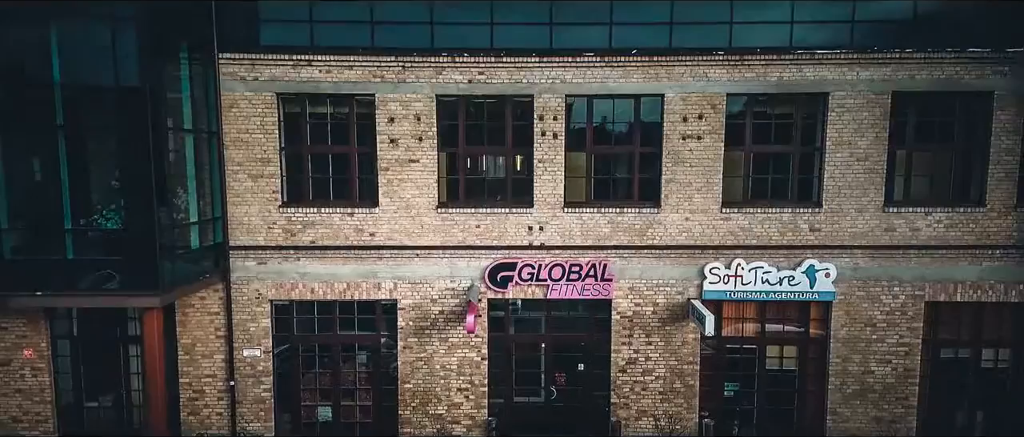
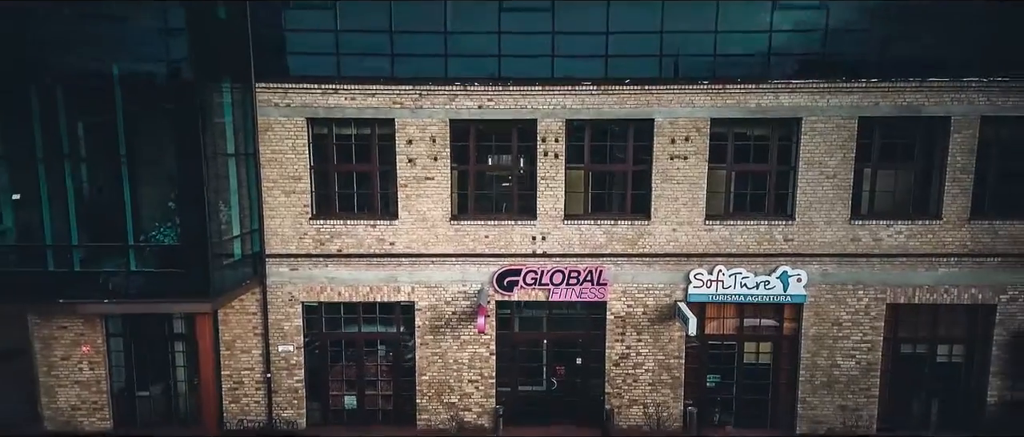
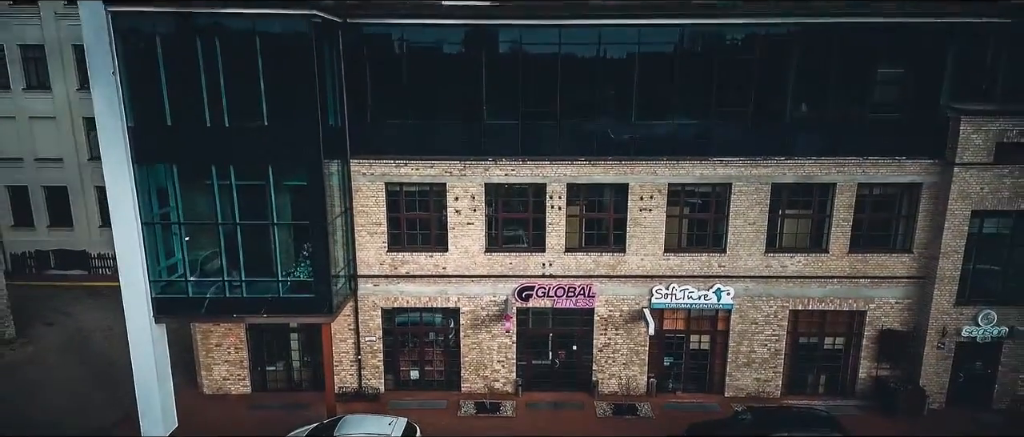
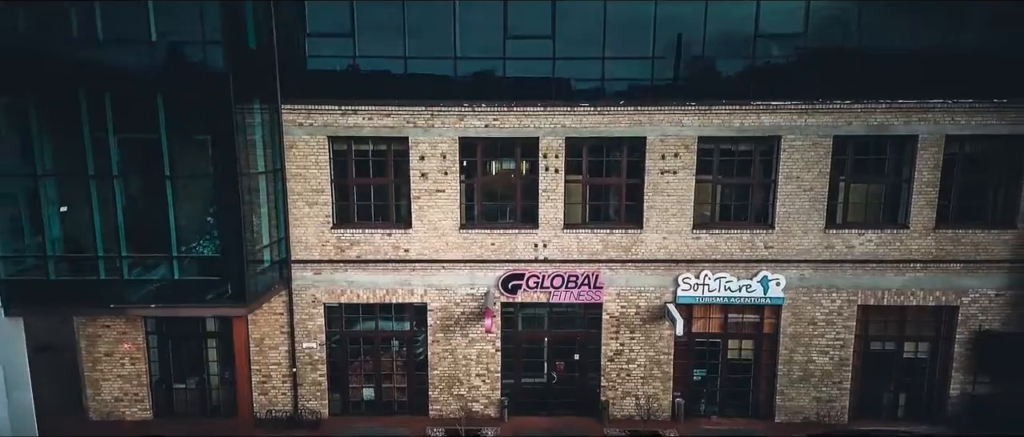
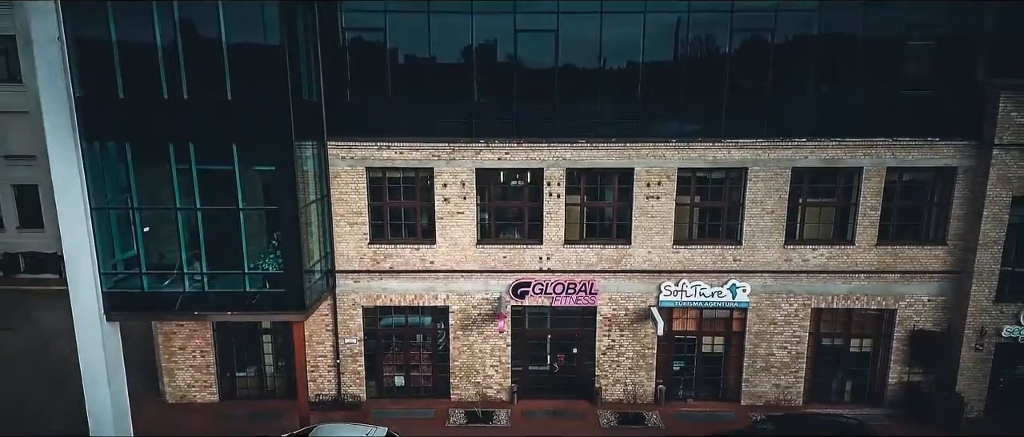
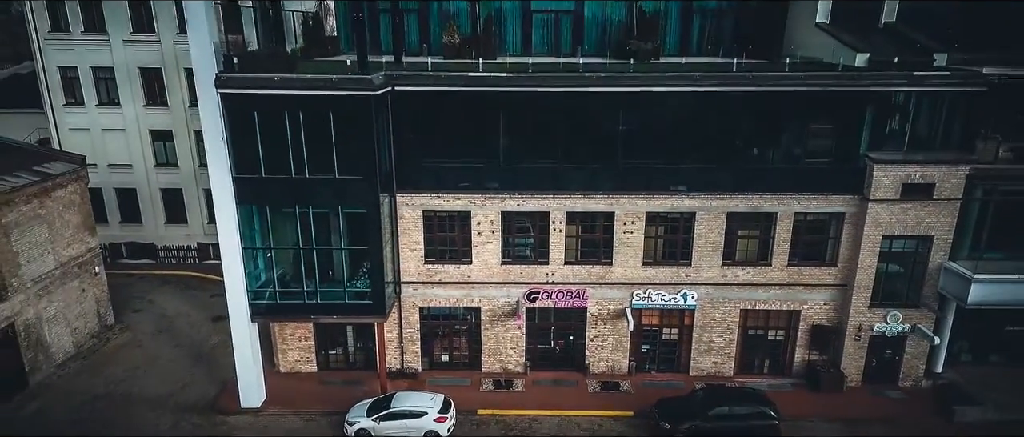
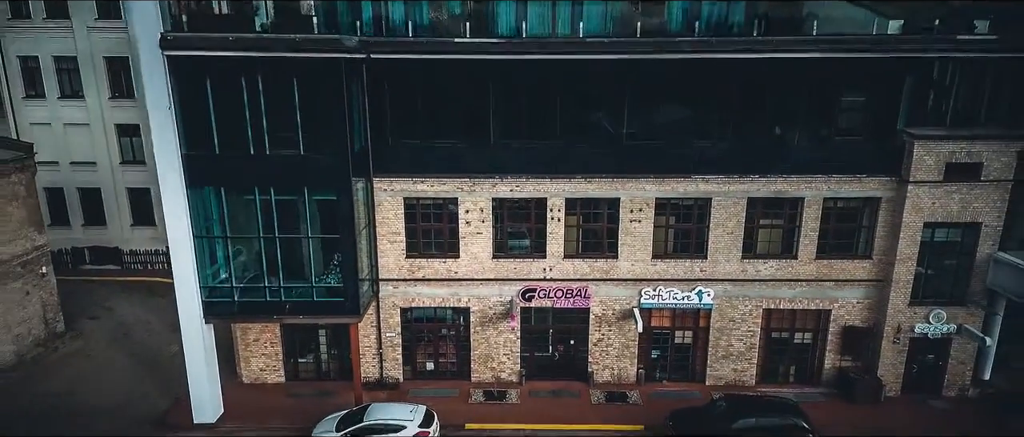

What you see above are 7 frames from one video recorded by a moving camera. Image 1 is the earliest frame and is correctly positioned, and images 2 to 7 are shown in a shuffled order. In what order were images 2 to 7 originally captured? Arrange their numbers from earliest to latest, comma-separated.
2, 4, 5, 3, 7, 6
